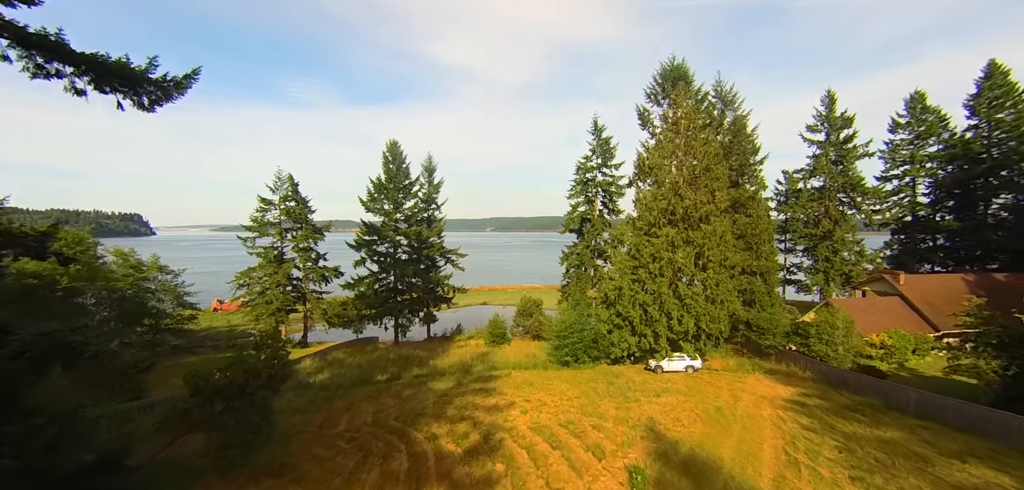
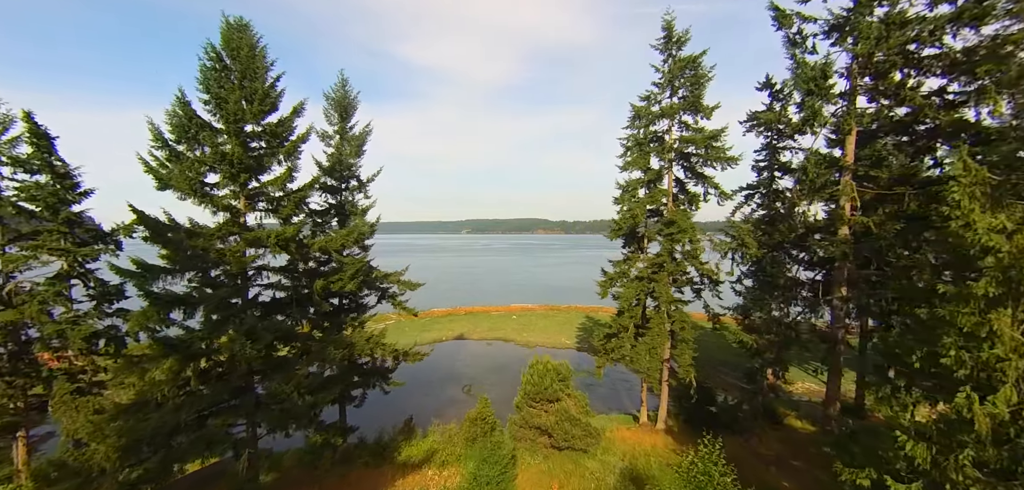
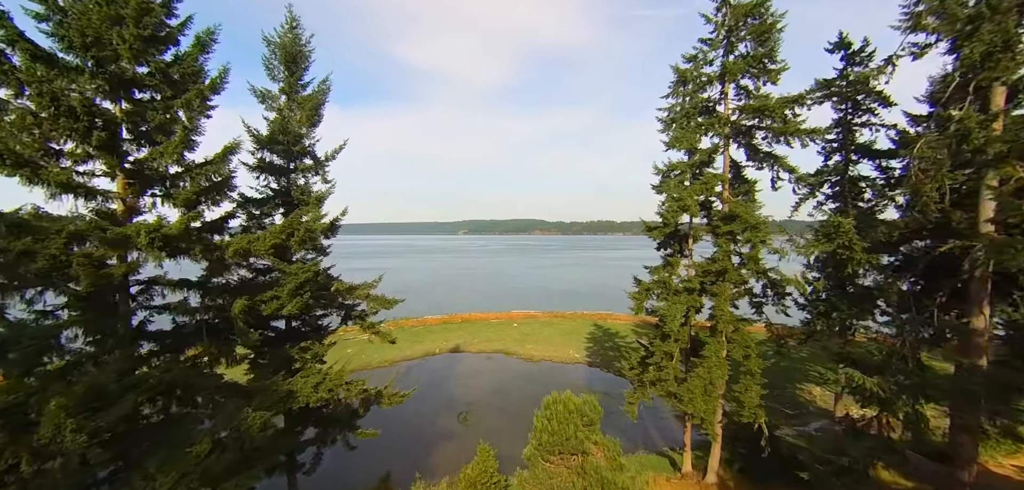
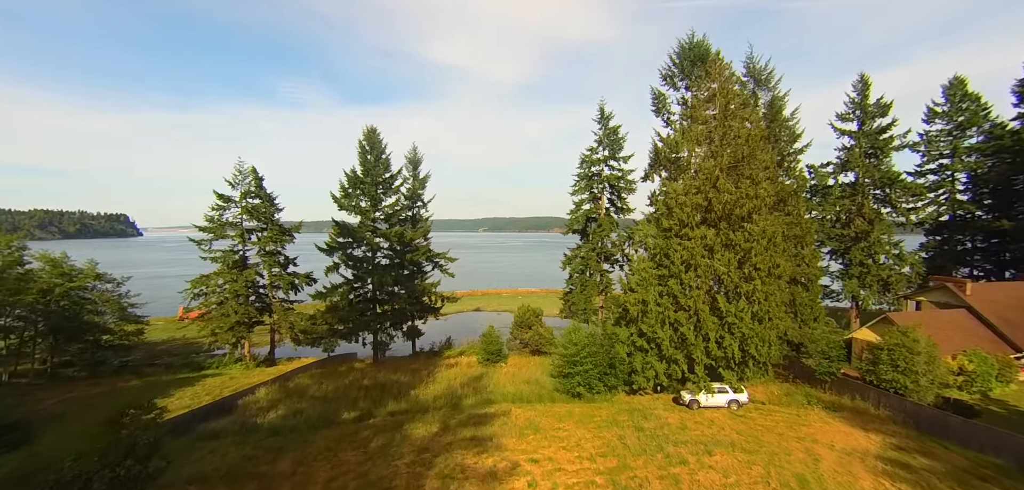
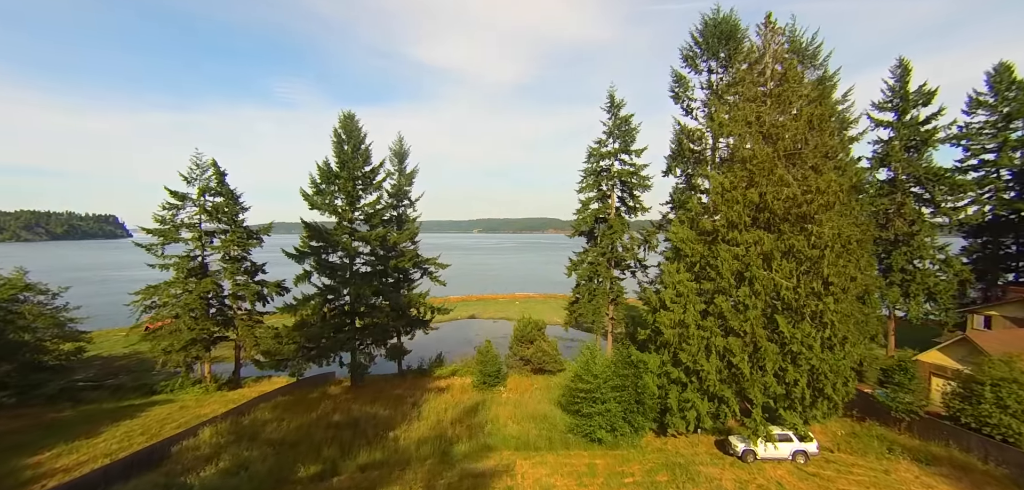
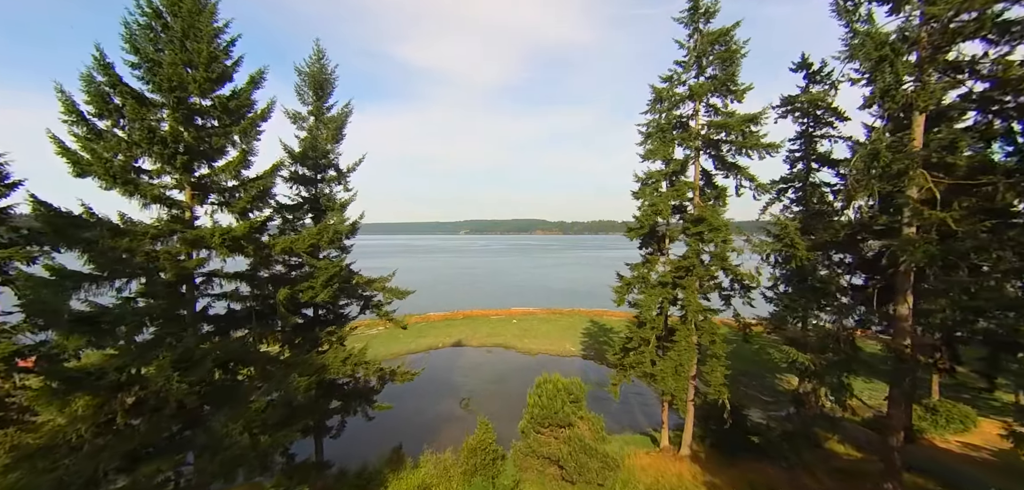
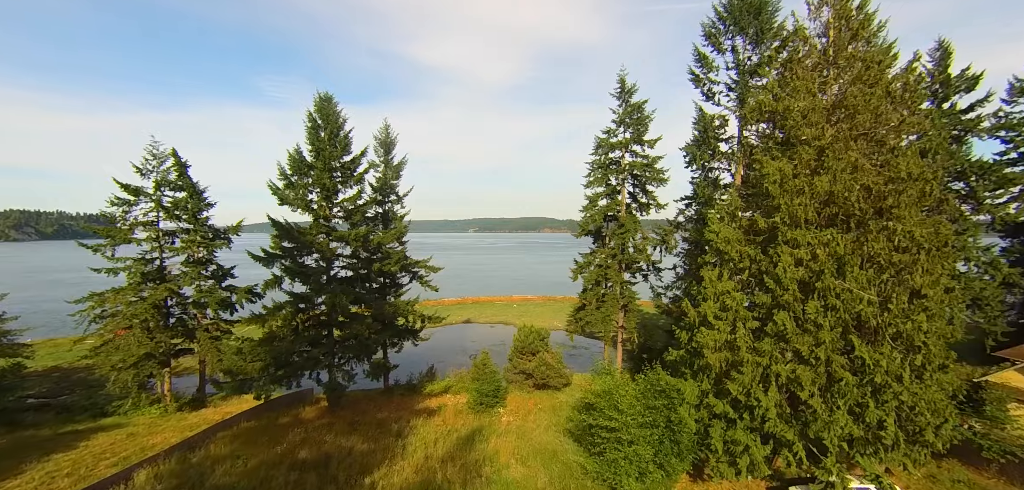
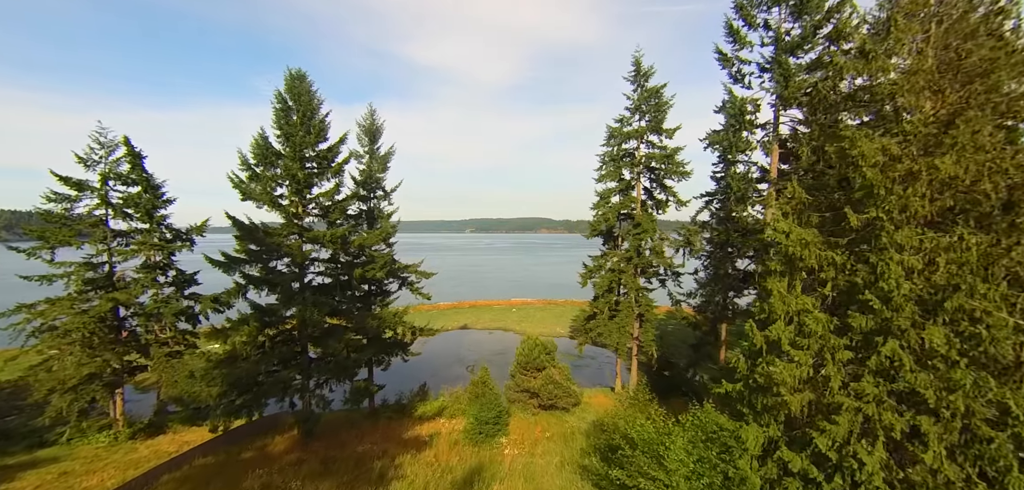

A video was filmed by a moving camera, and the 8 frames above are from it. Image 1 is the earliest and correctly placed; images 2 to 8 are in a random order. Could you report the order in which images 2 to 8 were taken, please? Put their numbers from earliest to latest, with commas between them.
4, 5, 7, 8, 2, 6, 3
